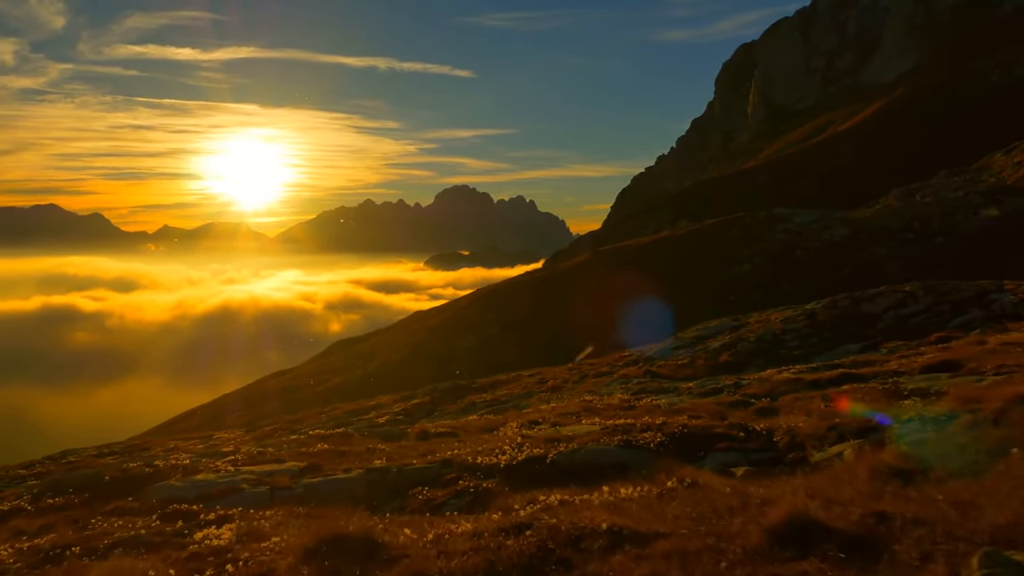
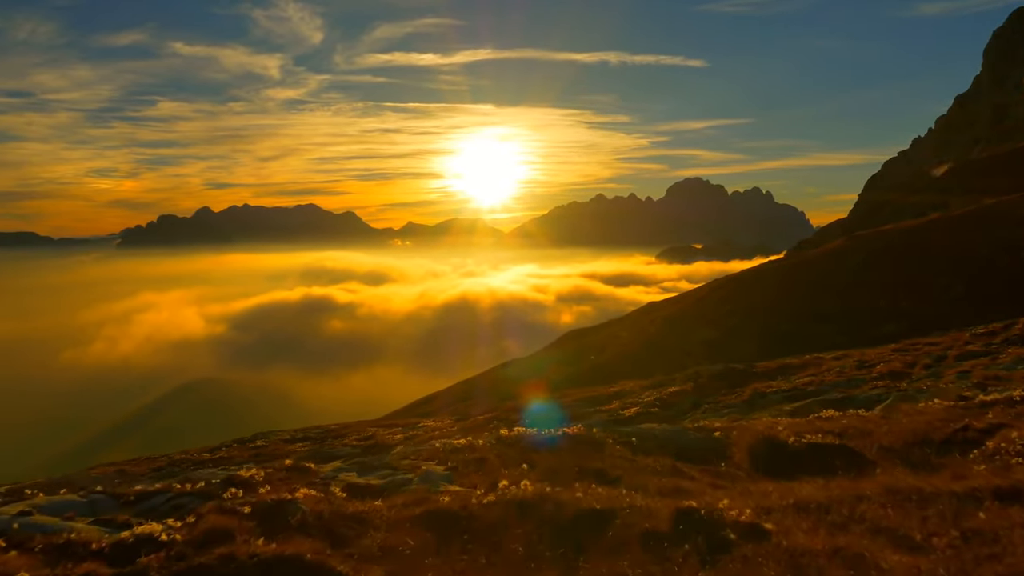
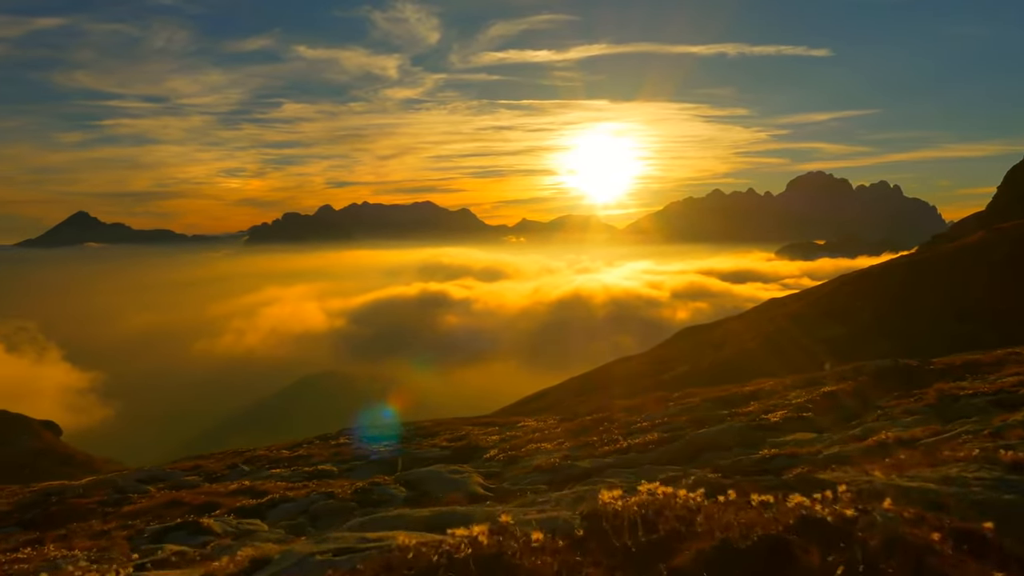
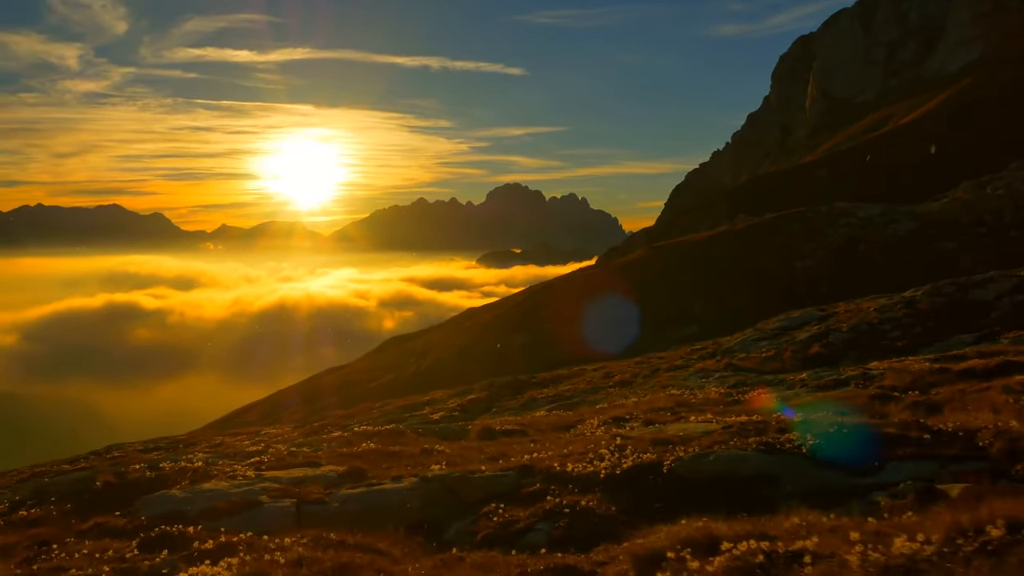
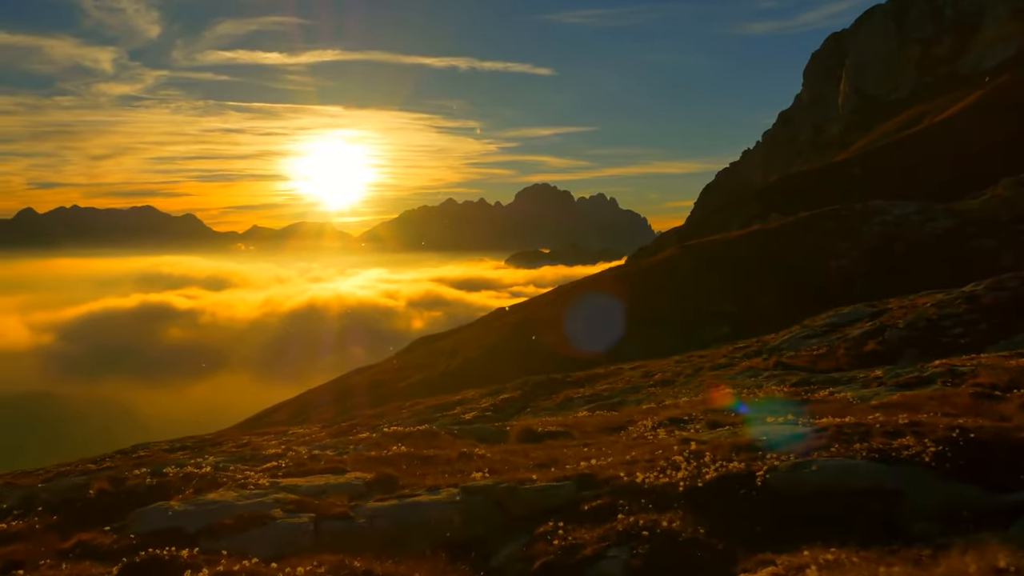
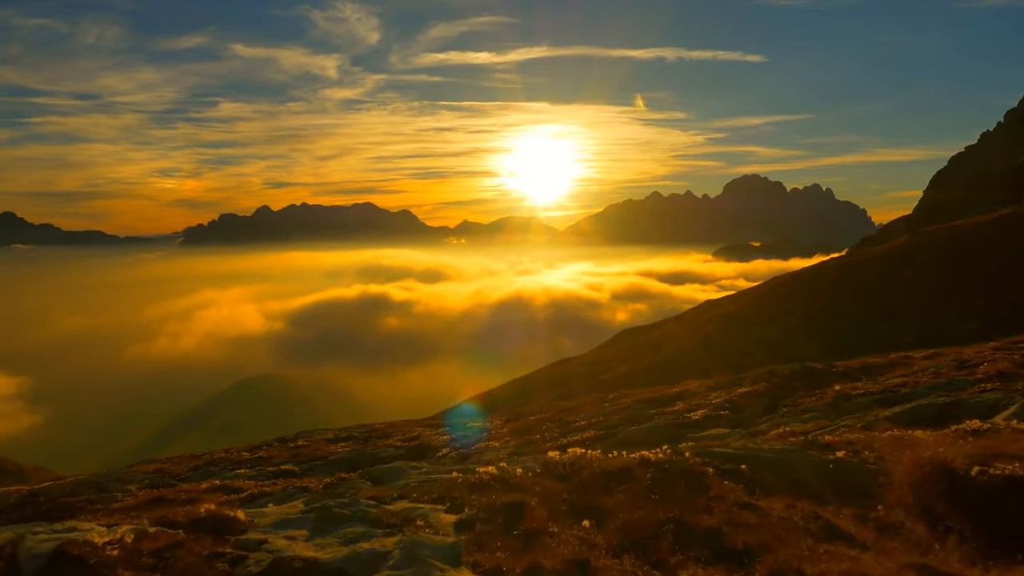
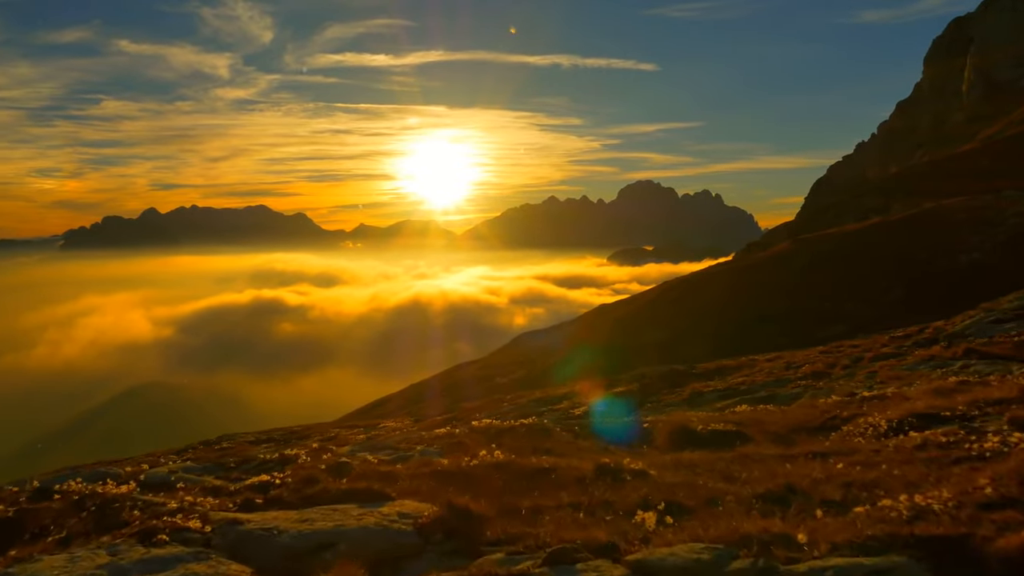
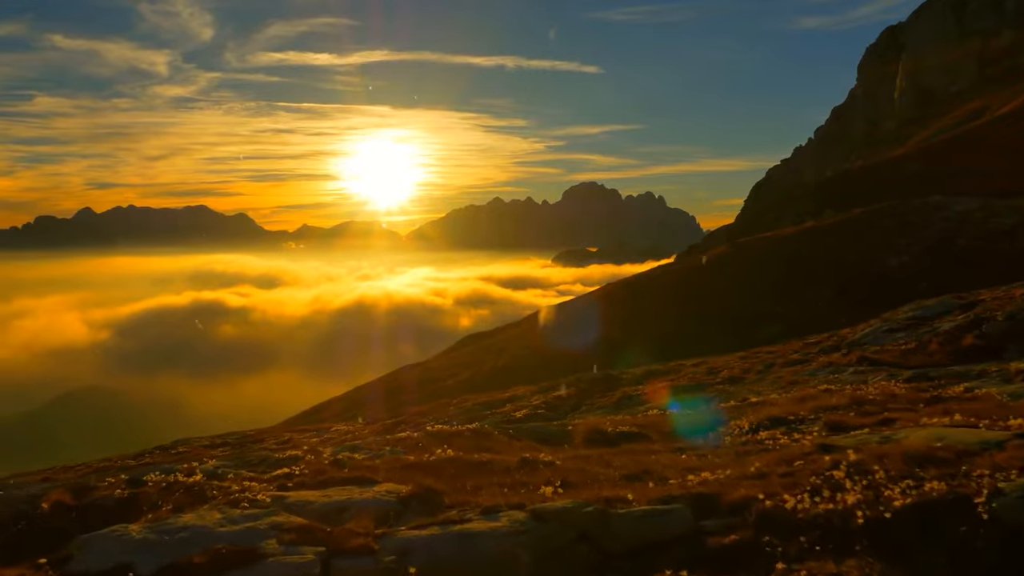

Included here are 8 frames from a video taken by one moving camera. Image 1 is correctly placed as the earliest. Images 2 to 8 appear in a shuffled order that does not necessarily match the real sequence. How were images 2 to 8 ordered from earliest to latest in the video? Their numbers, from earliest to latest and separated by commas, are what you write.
4, 5, 8, 7, 2, 6, 3
